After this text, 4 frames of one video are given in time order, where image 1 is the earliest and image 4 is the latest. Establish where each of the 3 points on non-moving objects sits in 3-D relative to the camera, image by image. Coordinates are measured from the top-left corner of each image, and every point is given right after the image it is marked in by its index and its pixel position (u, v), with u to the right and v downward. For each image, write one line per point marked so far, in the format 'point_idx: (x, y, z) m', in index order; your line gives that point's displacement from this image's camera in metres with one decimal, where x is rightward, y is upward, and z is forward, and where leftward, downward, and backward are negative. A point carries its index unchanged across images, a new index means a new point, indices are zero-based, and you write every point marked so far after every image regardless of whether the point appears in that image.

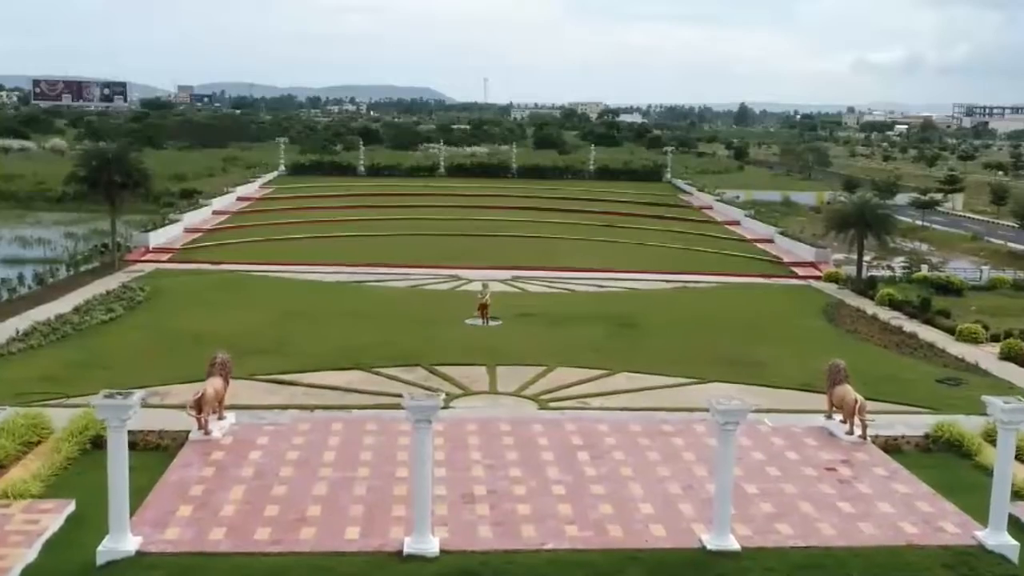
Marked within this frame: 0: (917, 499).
0: (+4.3, -2.3, +12.2) m
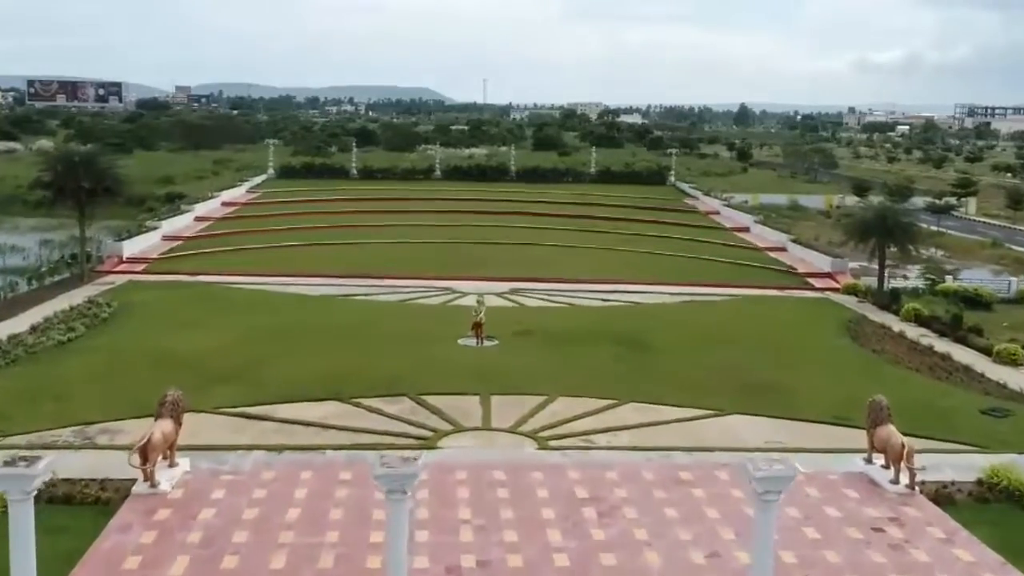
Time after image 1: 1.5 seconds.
0: (+4.3, -2.6, +10.3) m
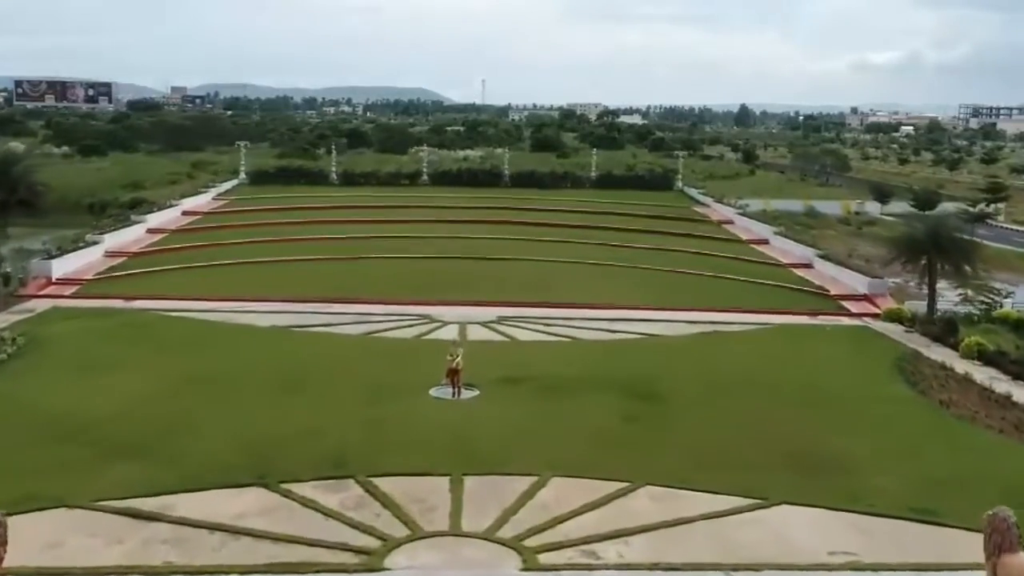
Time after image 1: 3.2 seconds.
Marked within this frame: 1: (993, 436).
0: (+4.1, -3.1, +6.5) m
1: (+6.4, -2.0, +15.2) m
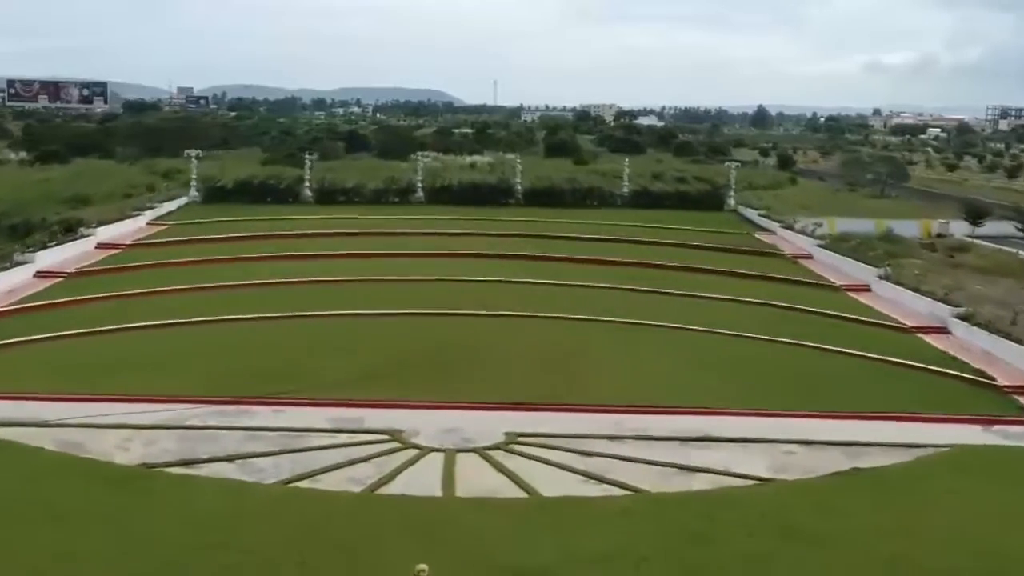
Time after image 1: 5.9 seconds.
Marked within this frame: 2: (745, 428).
0: (+4.1, -4.4, -1.8) m
1: (+6.6, -3.3, +6.9) m
2: (+3.2, -1.9, +15.1) m
